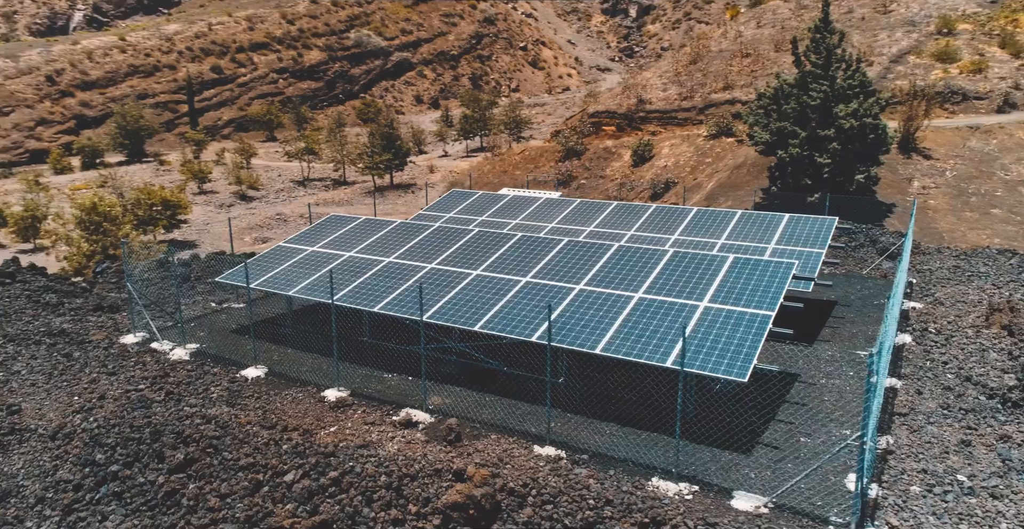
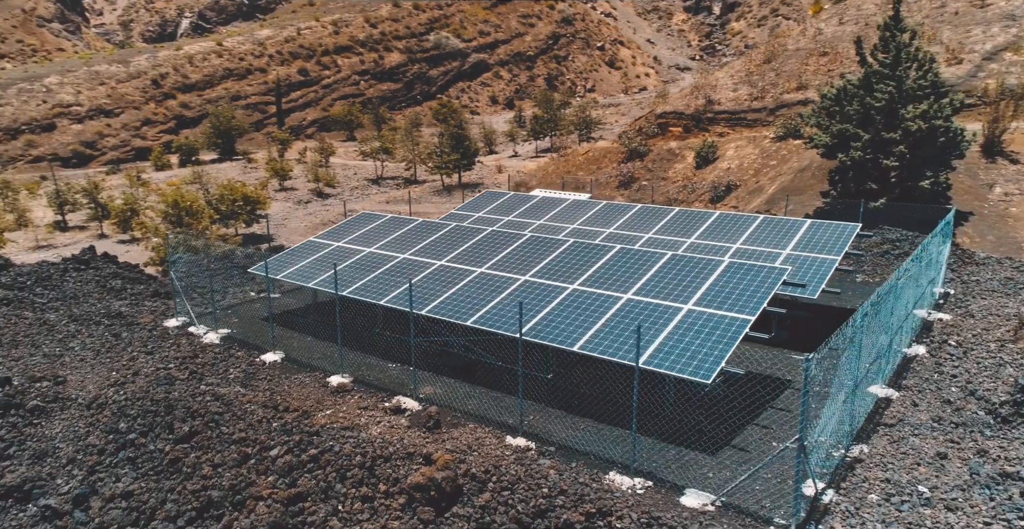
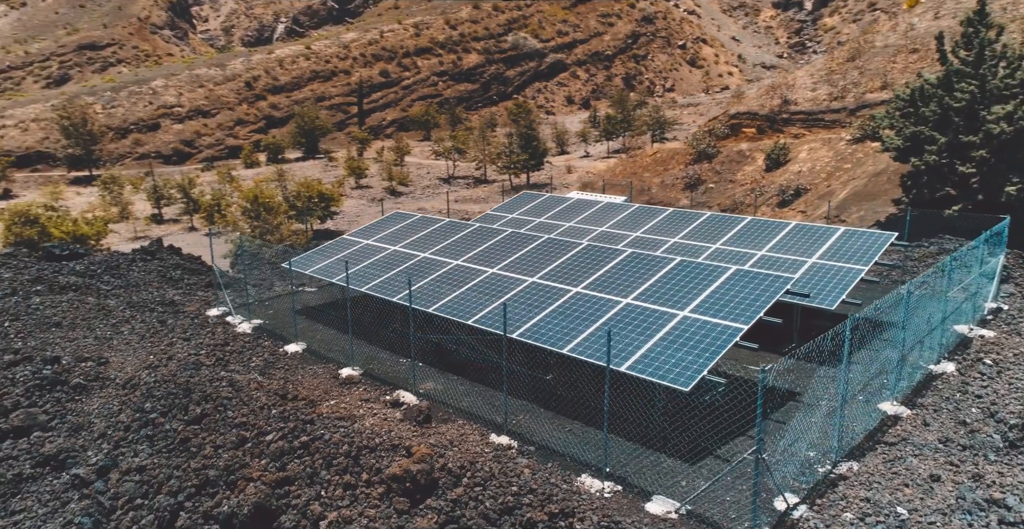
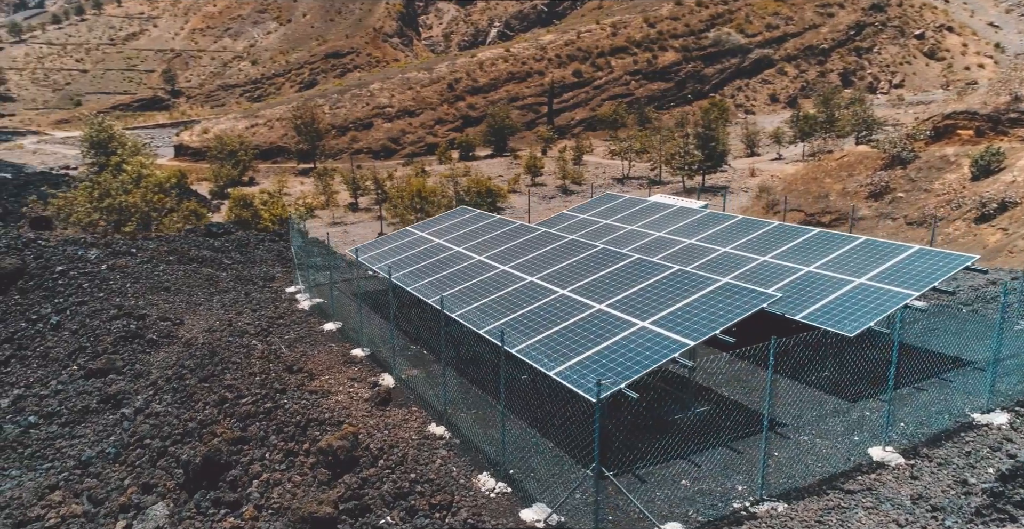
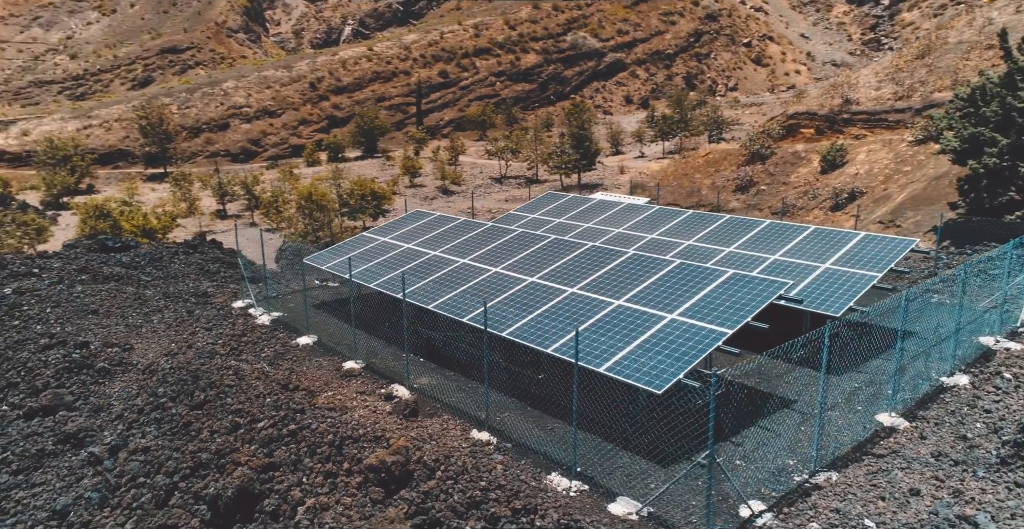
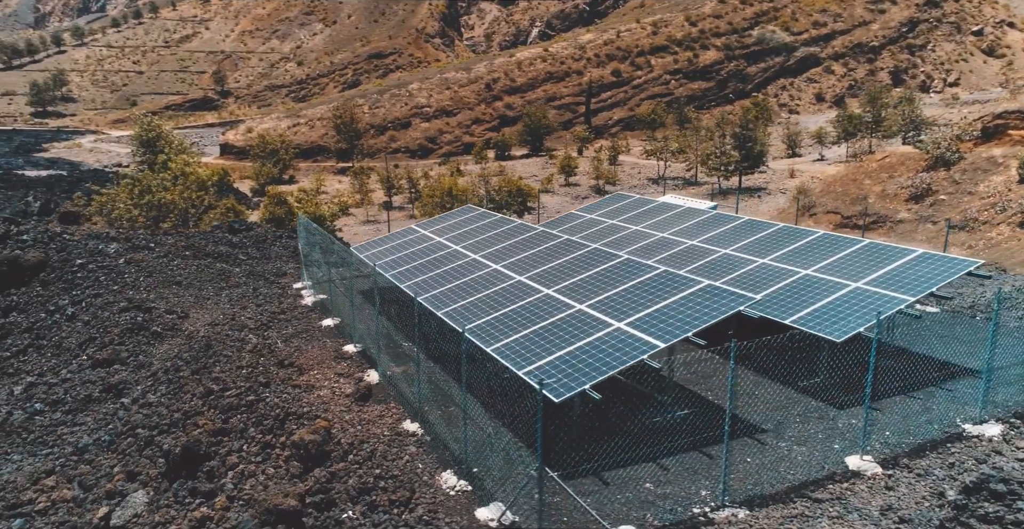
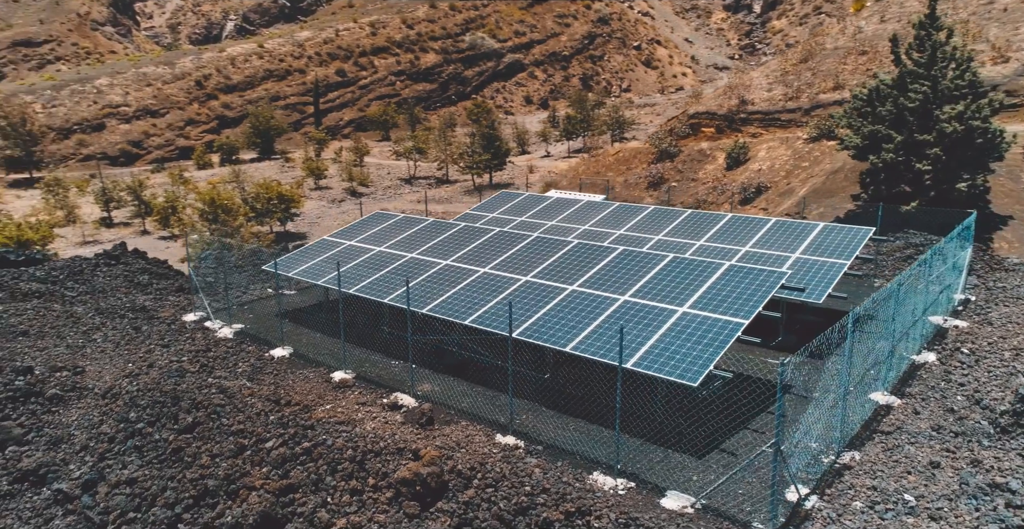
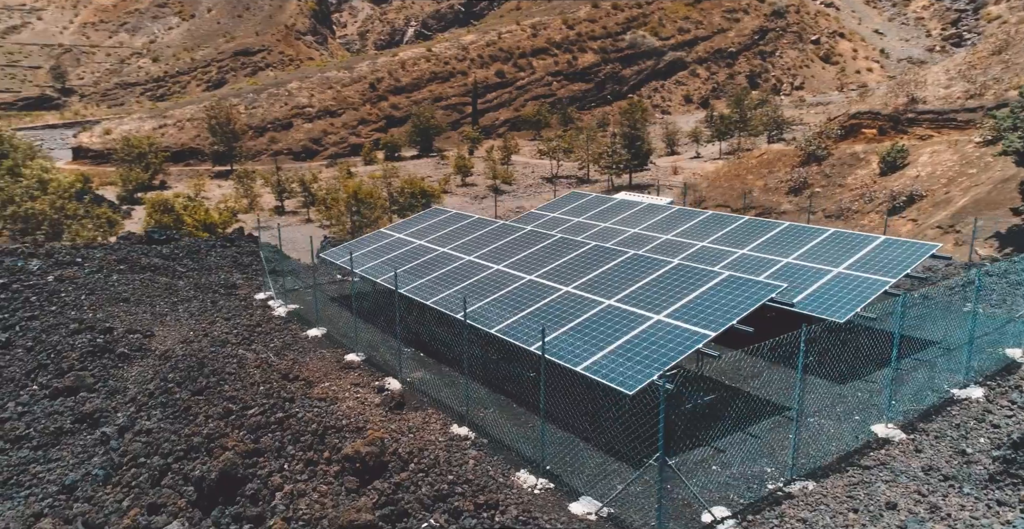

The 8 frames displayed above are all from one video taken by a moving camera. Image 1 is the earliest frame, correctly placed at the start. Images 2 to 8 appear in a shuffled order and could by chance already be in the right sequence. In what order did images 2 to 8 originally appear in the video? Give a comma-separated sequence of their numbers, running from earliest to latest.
2, 7, 3, 5, 8, 4, 6
